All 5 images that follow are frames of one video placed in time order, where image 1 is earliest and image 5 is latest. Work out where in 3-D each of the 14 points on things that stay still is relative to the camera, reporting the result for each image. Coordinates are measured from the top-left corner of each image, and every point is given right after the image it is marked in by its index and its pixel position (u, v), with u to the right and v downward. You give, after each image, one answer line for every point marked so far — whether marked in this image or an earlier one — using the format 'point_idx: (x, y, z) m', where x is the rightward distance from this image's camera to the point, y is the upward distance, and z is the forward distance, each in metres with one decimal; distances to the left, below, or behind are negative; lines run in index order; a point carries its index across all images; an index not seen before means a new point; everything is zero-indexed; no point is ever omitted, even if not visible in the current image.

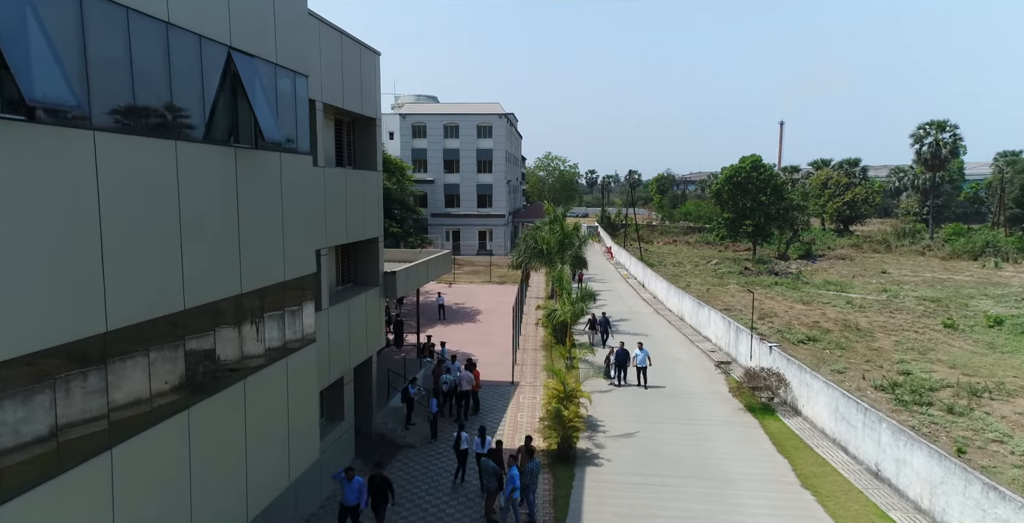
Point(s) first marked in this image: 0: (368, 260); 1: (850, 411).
0: (-3.1, 0.0, +15.2) m
1: (+7.1, -3.1, +14.8) m
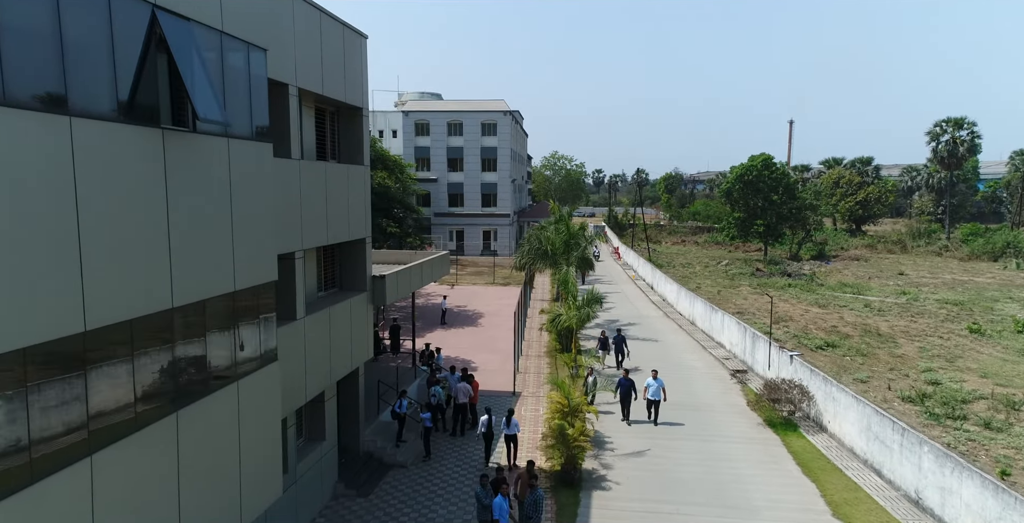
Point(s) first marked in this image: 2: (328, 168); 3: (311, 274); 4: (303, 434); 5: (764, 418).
0: (-3.1, 0.0, +13.9) m
1: (+7.1, -3.2, +13.4) m
2: (-3.1, +1.6, +12.1) m
3: (-3.6, -0.2, +12.6) m
4: (-3.7, -3.0, +12.4) m
5: (+6.1, -3.8, +17.2) m
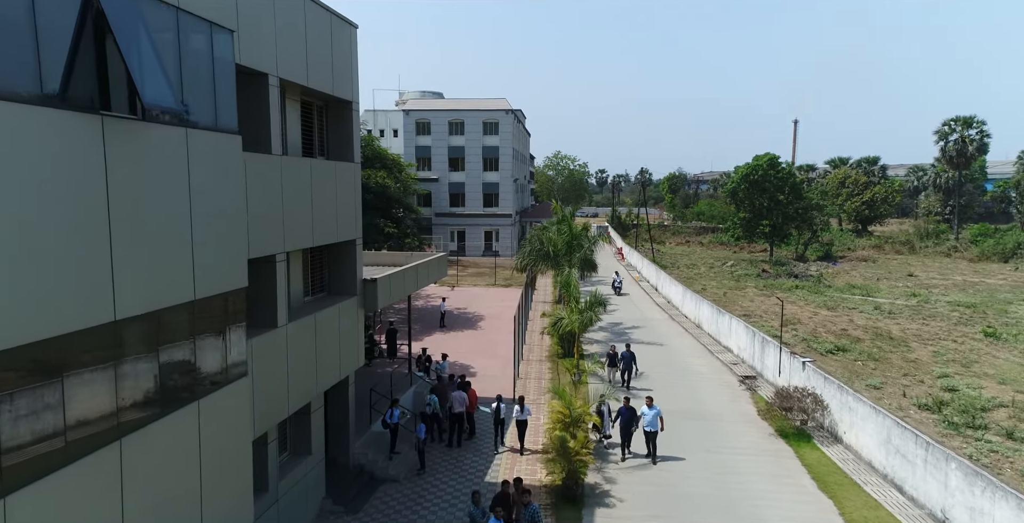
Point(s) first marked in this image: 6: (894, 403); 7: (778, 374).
0: (-3.1, -0.1, +13.1) m
1: (+7.0, -3.3, +12.7) m
2: (-3.2, +1.6, +11.3) m
3: (-3.6, -0.2, +11.8) m
4: (-3.7, -3.1, +11.7) m
5: (+6.1, -3.8, +16.4) m
6: (+10.7, -4.0, +19.9) m
7: (+7.3, -3.1, +19.3) m
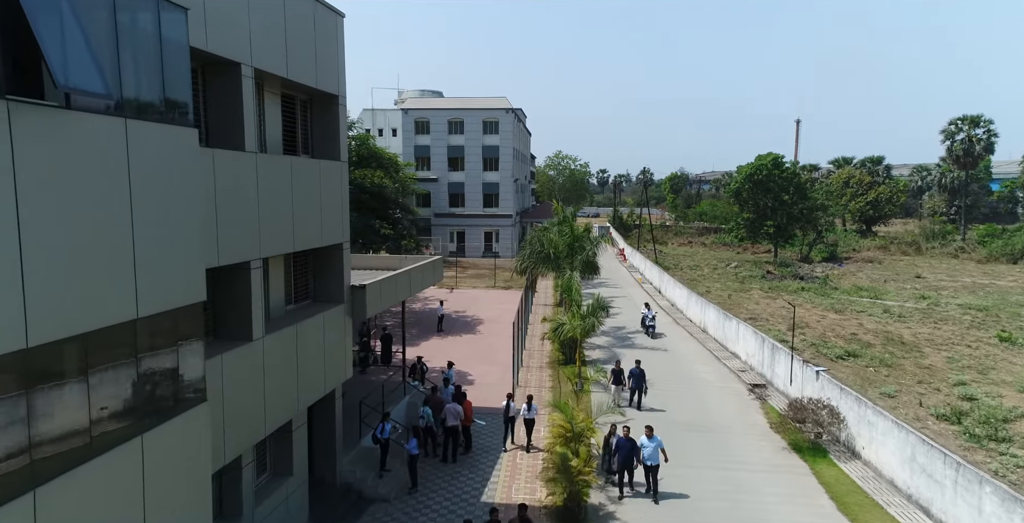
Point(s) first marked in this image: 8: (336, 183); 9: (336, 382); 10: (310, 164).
0: (-3.2, -0.2, +12.3) m
1: (+7.0, -3.4, +11.8) m
2: (-3.2, +1.5, +10.5) m
3: (-3.6, -0.3, +11.0) m
4: (-3.7, -3.2, +10.8) m
5: (+6.1, -3.9, +15.5) m
6: (+10.7, -4.1, +19.0) m
7: (+7.2, -3.2, +18.4) m
8: (-3.0, +1.3, +12.0) m
9: (-3.0, -2.1, +12.2) m
10: (-3.1, +1.5, +11.0) m
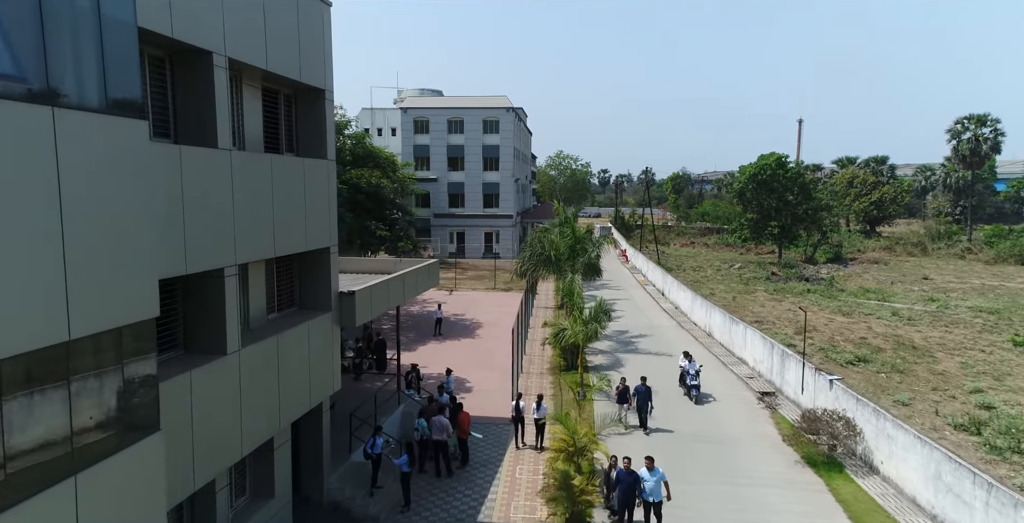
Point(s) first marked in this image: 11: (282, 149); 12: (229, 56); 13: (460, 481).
0: (-3.2, -0.3, +11.5) m
1: (+7.0, -3.4, +11.0) m
2: (-3.3, +1.4, +9.7) m
3: (-3.7, -0.4, +10.2) m
4: (-3.8, -3.3, +10.0) m
5: (+6.1, -4.0, +14.8) m
6: (+10.7, -4.1, +18.2) m
7: (+7.2, -3.2, +17.7) m
8: (-3.0, +1.3, +11.2) m
9: (-3.0, -2.1, +11.5) m
10: (-3.2, +1.4, +10.3) m
11: (-3.6, +1.8, +11.2) m
12: (-3.5, +2.5, +8.7) m
13: (-1.0, -4.2, +13.6) m
